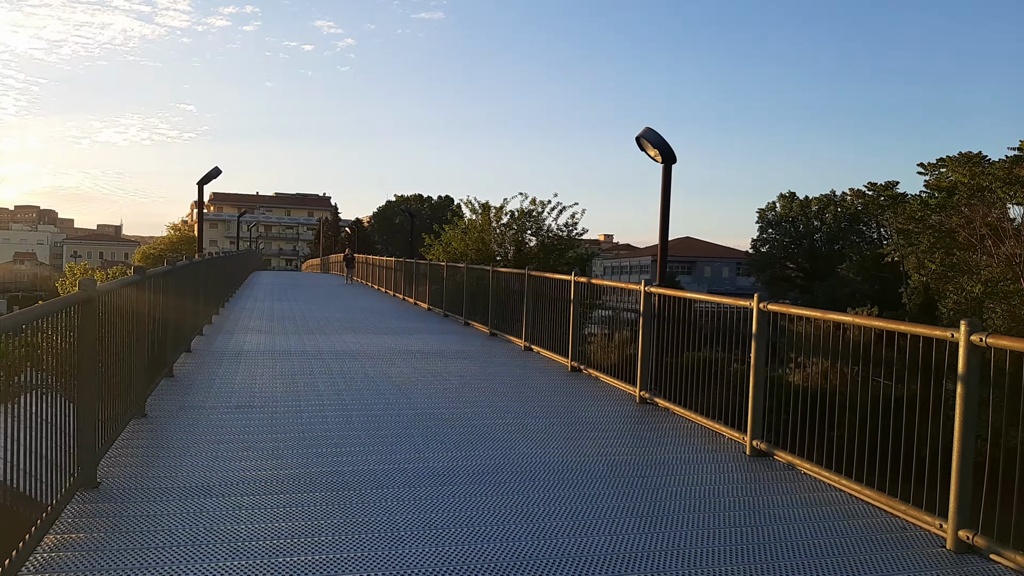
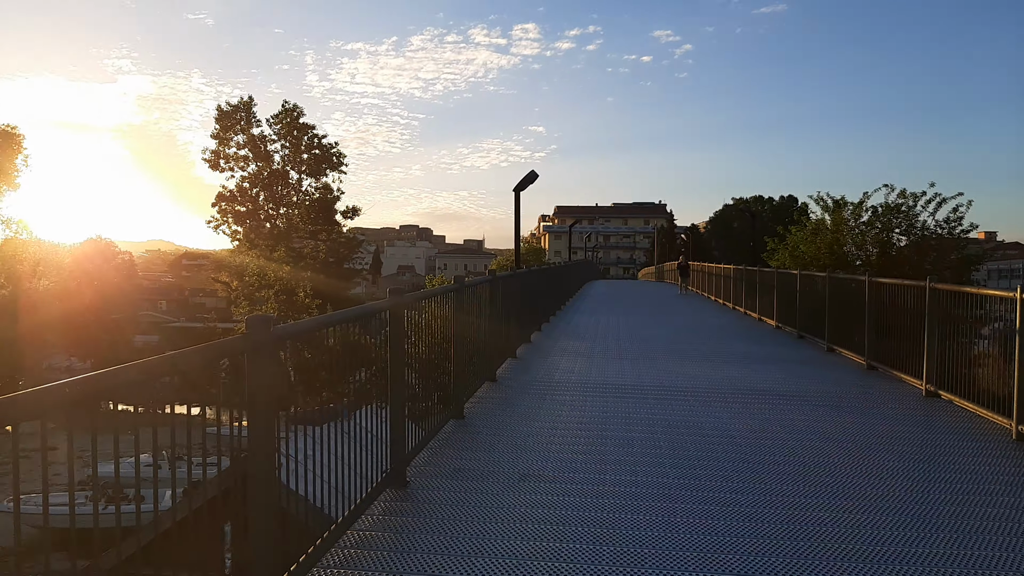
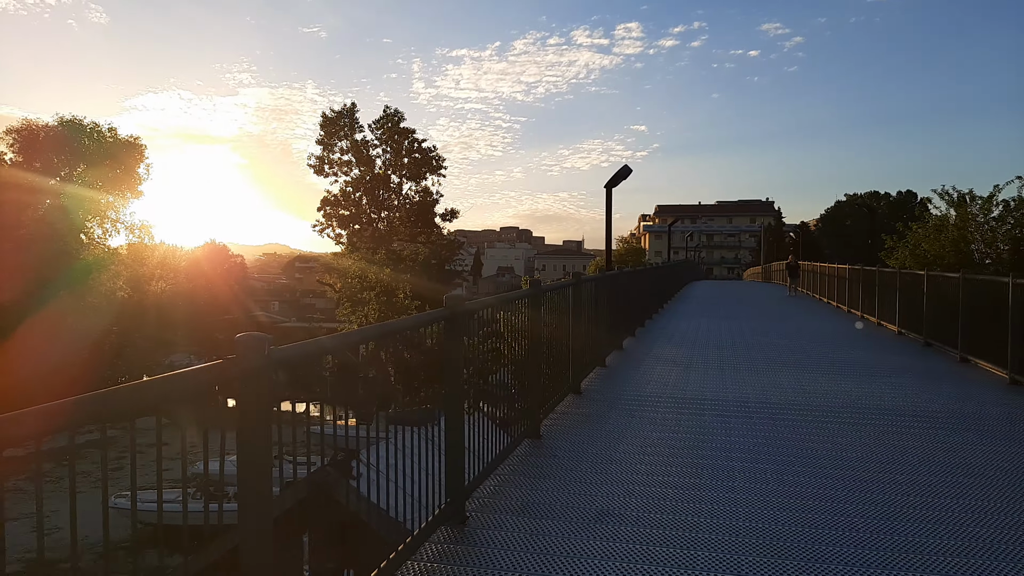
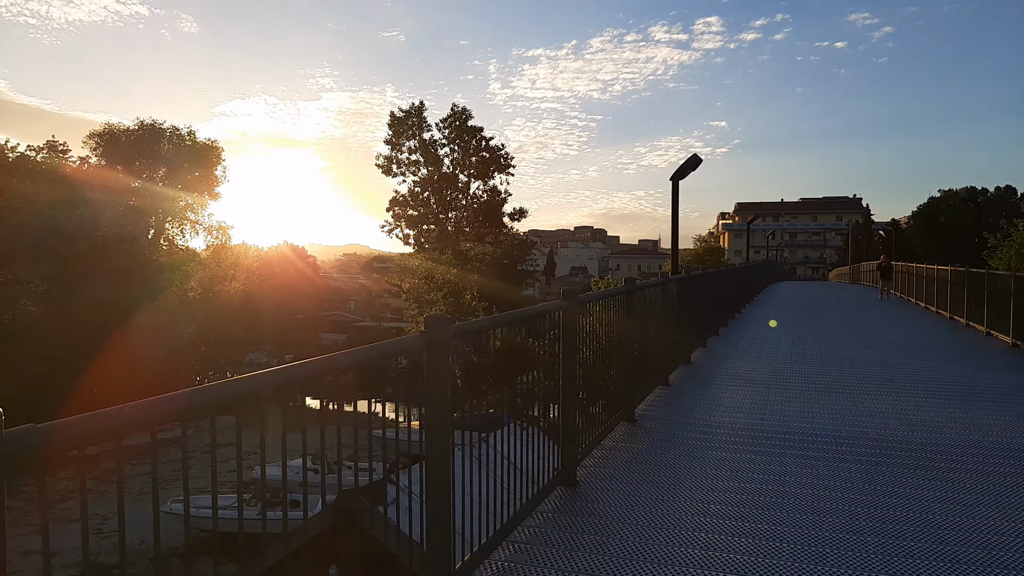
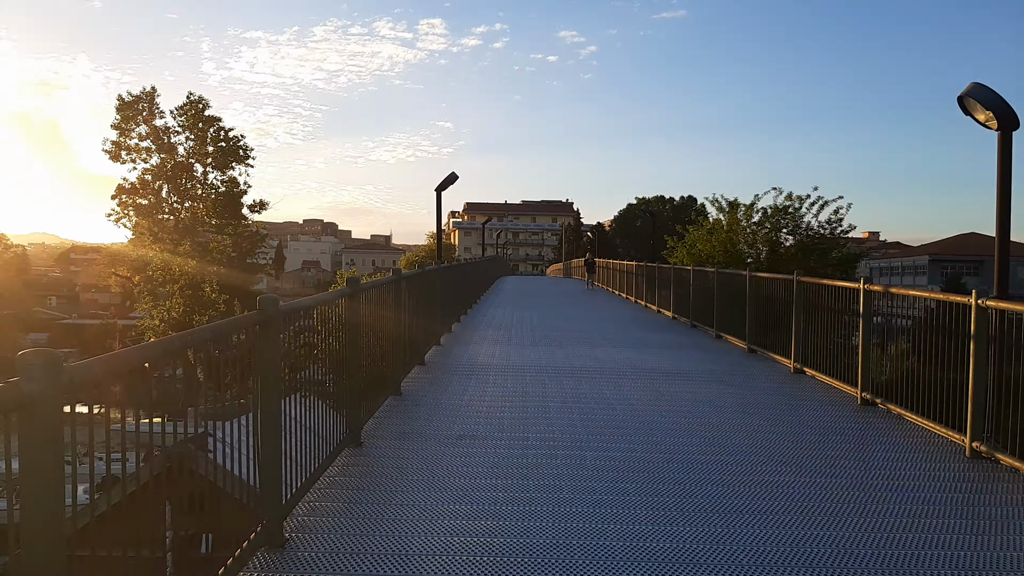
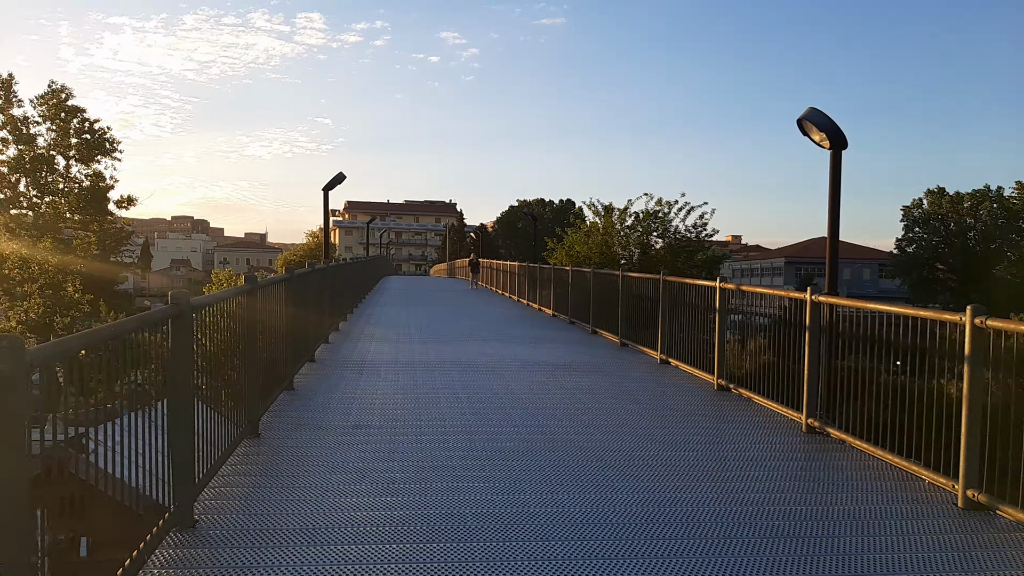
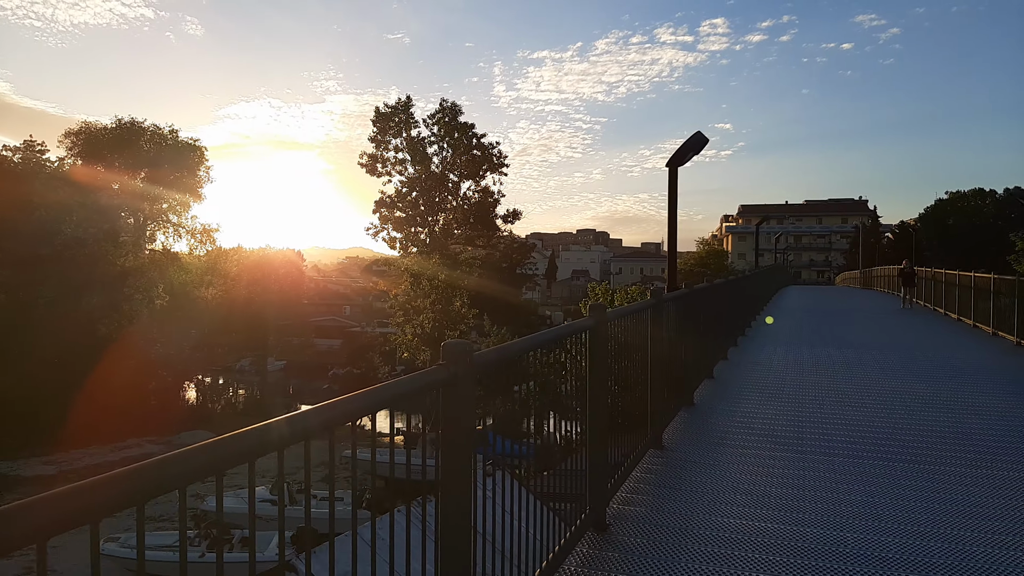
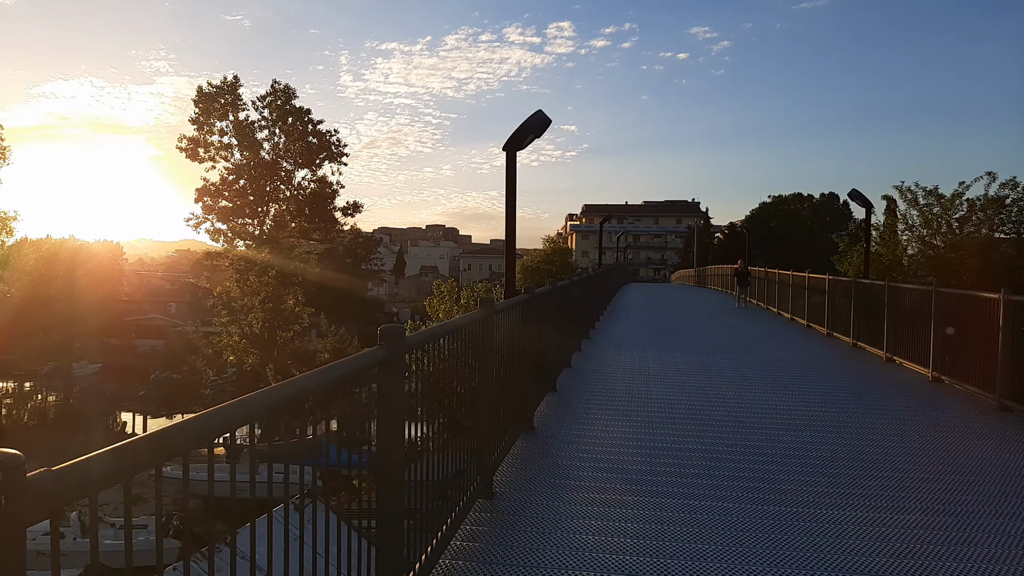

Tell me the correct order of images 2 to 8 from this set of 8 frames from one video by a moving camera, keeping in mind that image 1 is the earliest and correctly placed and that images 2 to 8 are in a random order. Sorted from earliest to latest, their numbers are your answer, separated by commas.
6, 5, 2, 3, 4, 7, 8
